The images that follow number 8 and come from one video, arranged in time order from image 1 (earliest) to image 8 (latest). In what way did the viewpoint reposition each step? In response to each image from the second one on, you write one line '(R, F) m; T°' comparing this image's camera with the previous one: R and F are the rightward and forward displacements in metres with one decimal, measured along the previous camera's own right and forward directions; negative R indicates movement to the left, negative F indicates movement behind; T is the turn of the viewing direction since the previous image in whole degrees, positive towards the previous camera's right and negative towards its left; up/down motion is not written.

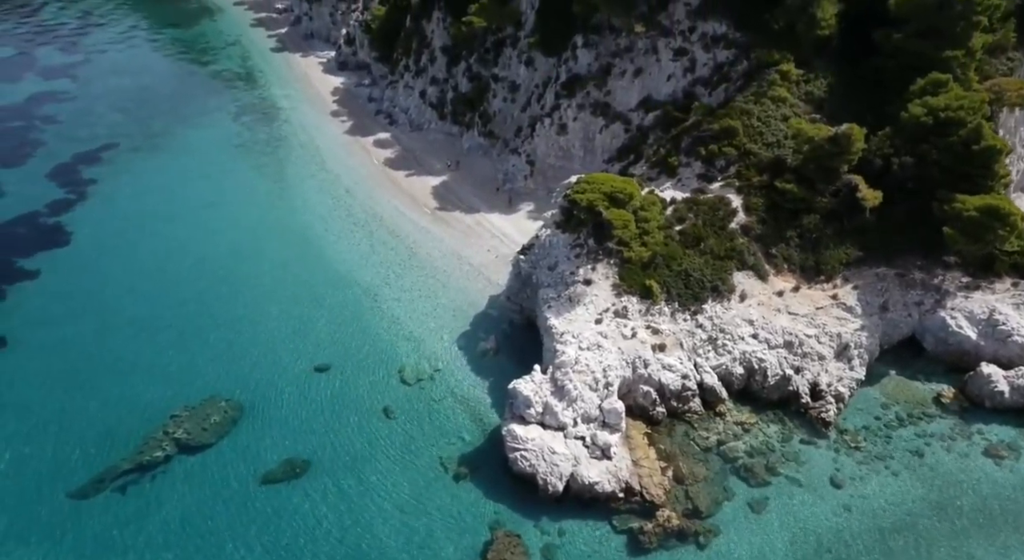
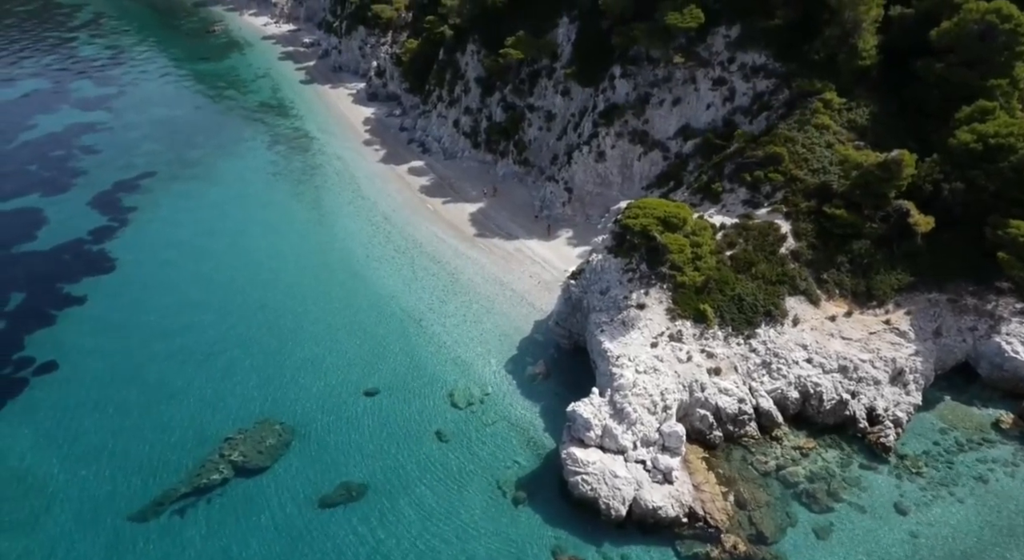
(-2.0, -0.2) m; 0°
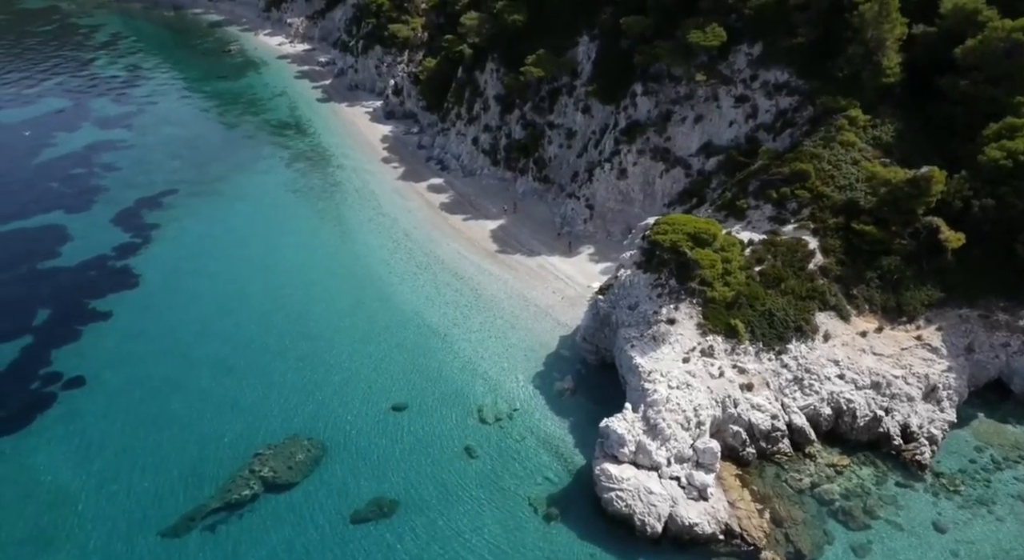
(-1.0, -0.1) m; 0°
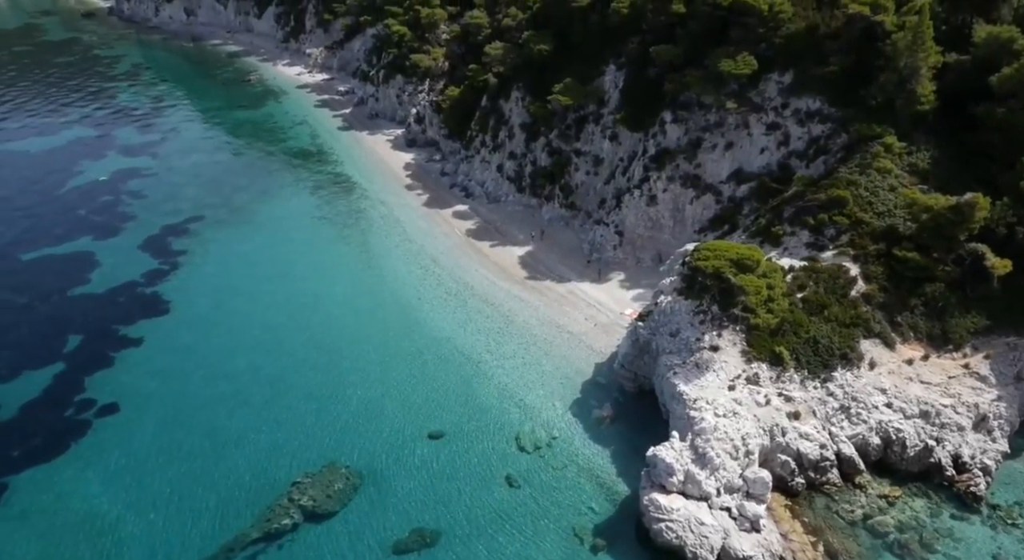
(-1.5, +0.1) m; 0°
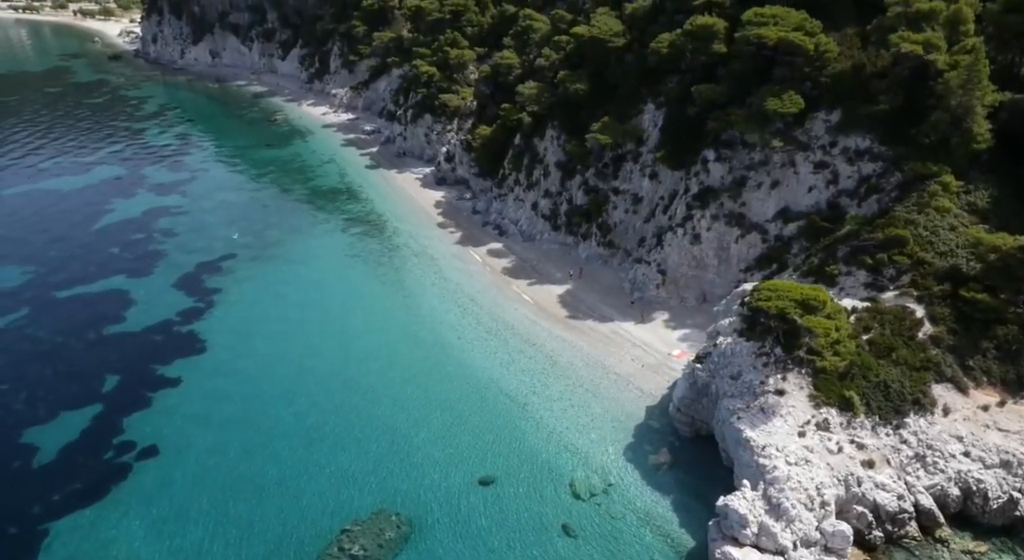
(-1.9, +0.6) m; -1°
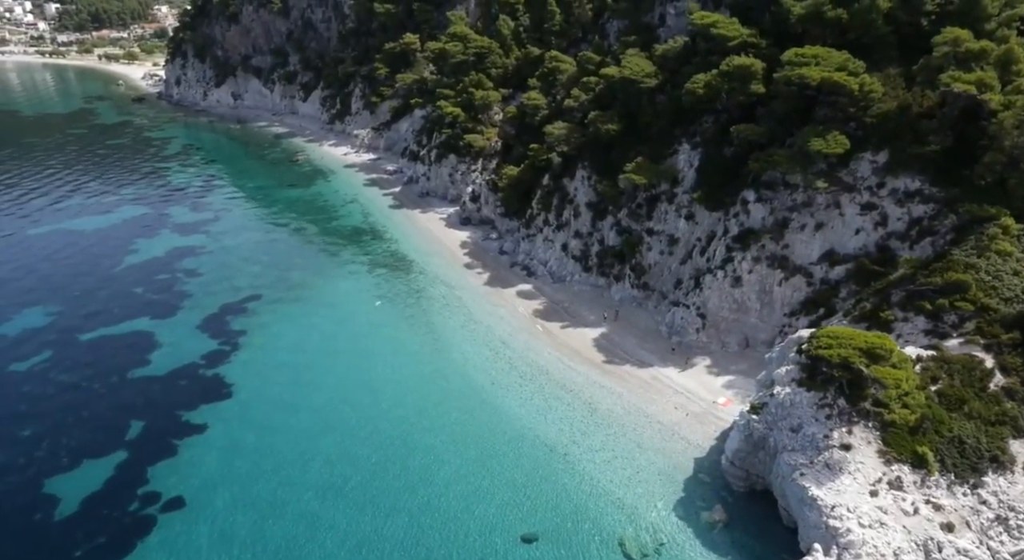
(-1.4, +1.0) m; -1°
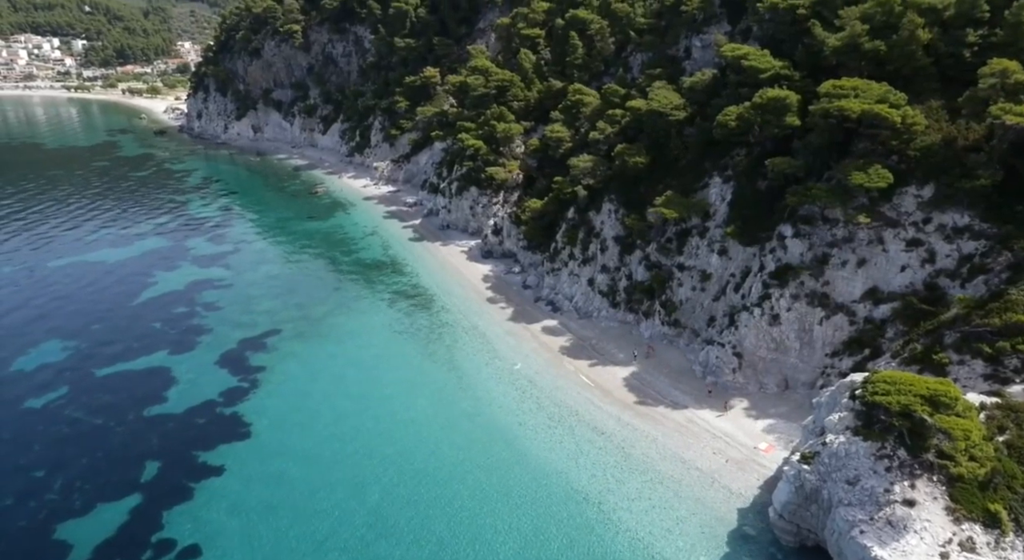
(-0.9, +1.1) m; -1°
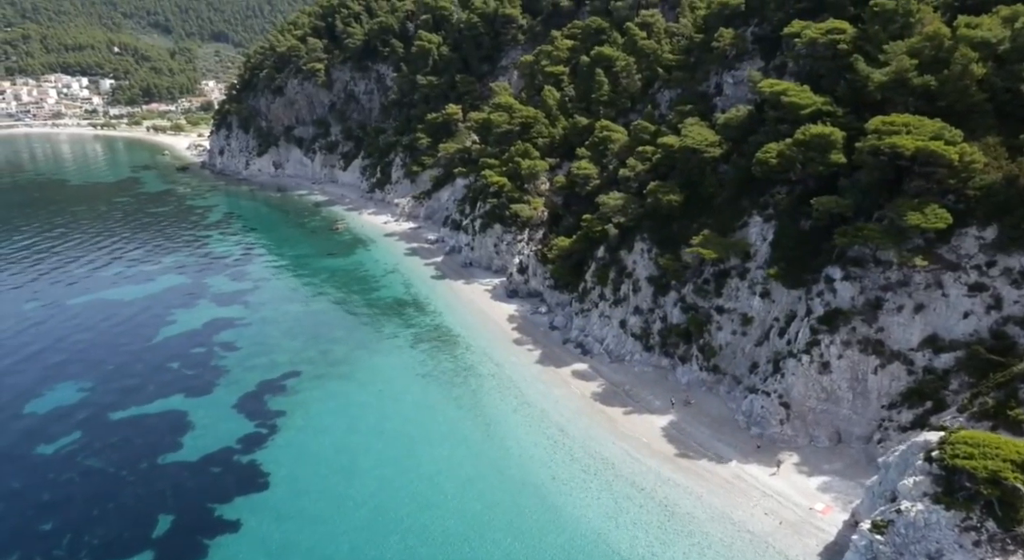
(-1.0, +1.6) m; -1°
